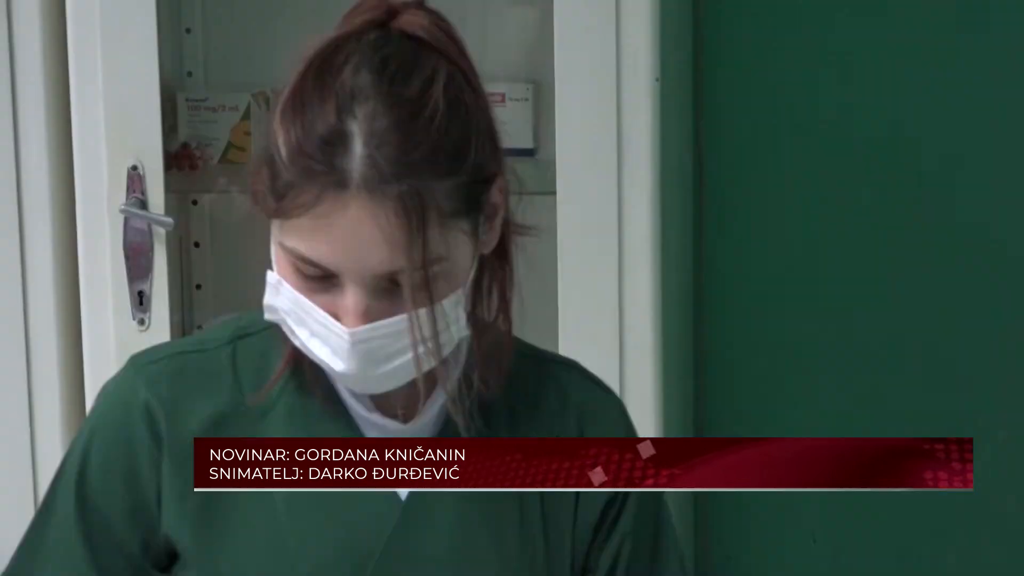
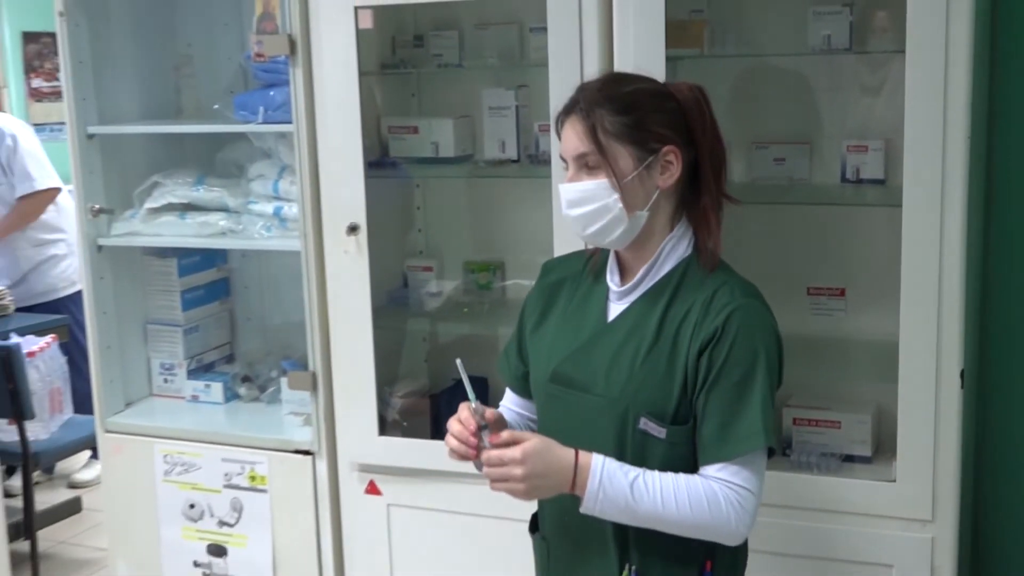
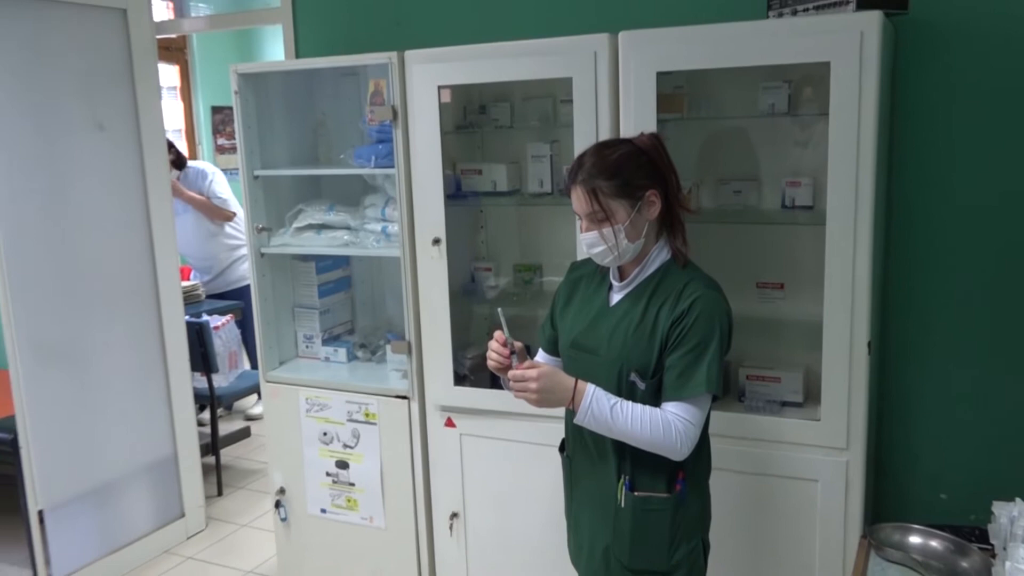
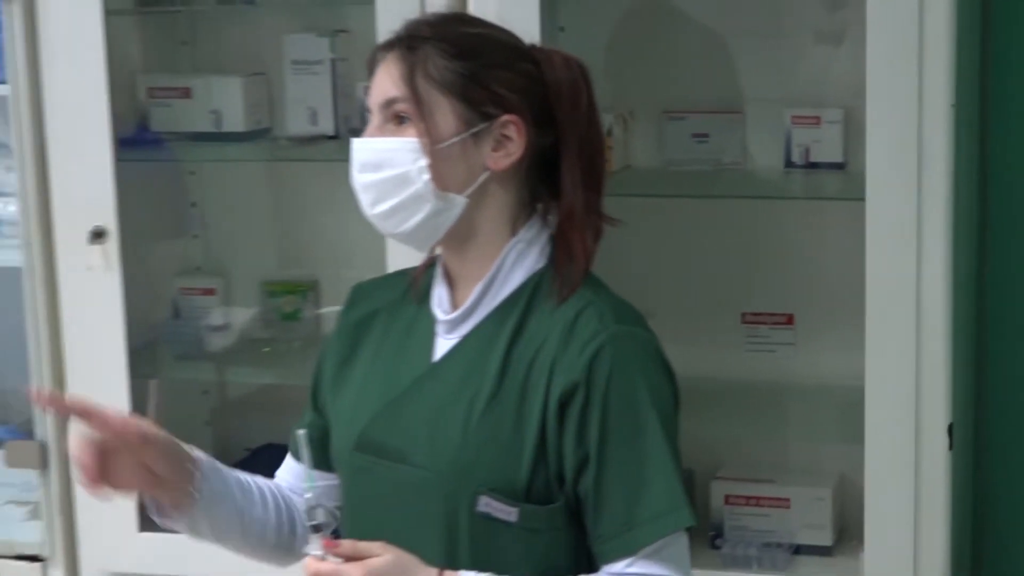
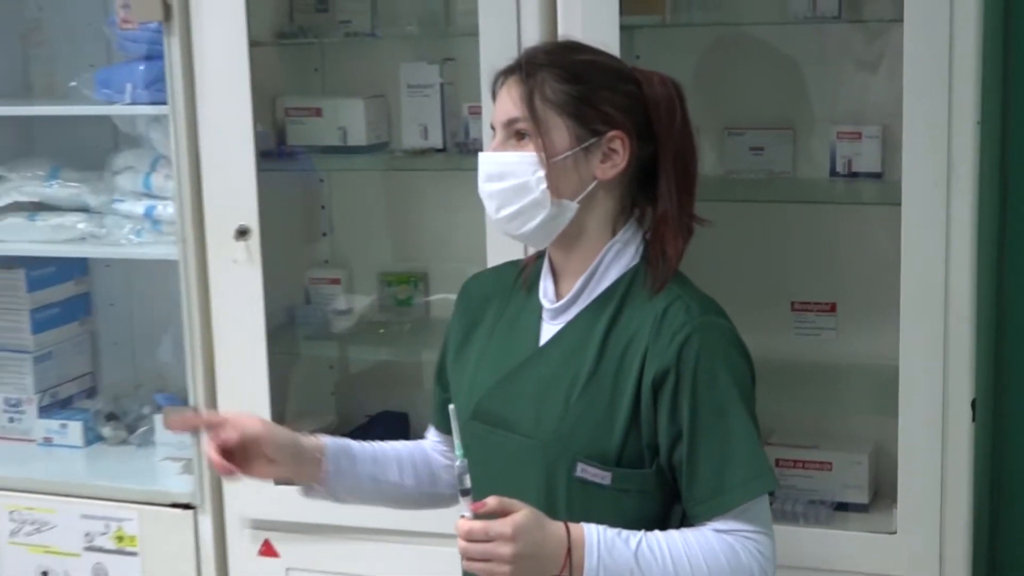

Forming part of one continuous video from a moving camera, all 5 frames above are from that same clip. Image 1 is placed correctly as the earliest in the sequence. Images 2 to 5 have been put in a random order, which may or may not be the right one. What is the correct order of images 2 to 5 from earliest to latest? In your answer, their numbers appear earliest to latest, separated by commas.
4, 5, 2, 3
